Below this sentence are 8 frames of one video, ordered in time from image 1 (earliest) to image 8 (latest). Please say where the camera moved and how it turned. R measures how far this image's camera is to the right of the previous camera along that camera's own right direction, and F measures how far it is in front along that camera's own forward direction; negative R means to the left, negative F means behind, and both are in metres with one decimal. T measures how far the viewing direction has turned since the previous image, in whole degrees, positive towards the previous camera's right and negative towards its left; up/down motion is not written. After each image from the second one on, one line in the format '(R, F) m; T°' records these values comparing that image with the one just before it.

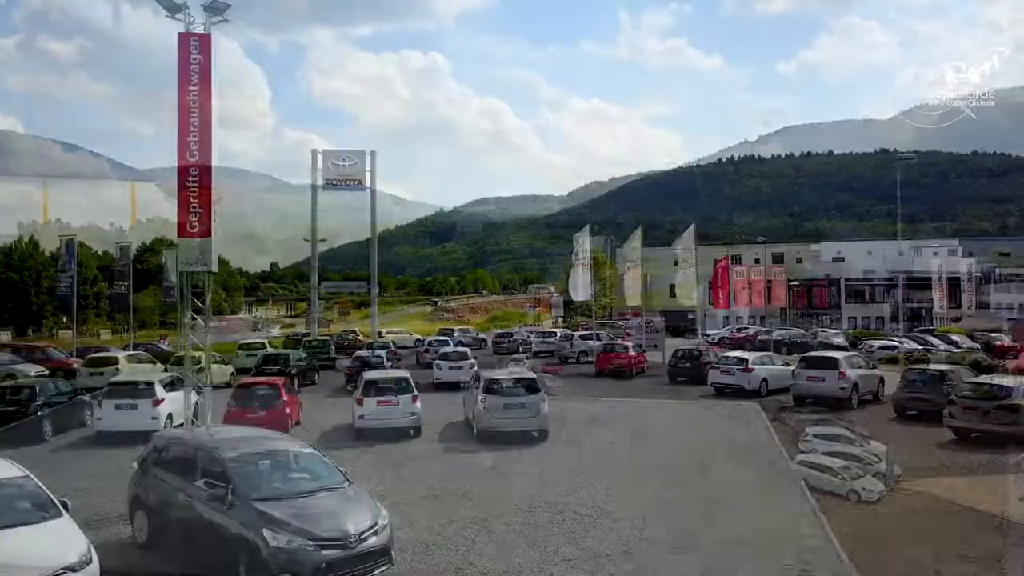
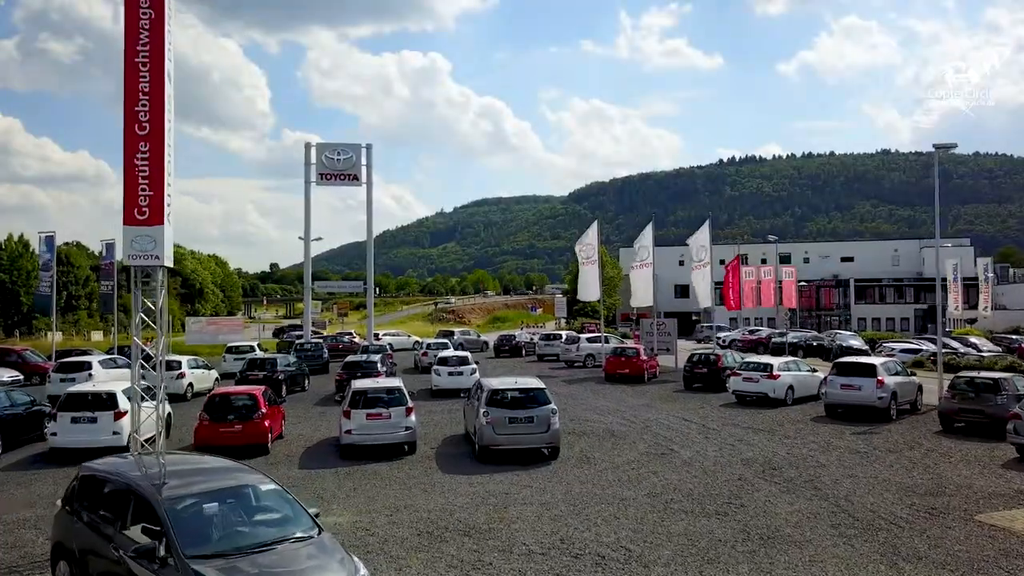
(-0.1, +2.1) m; 0°
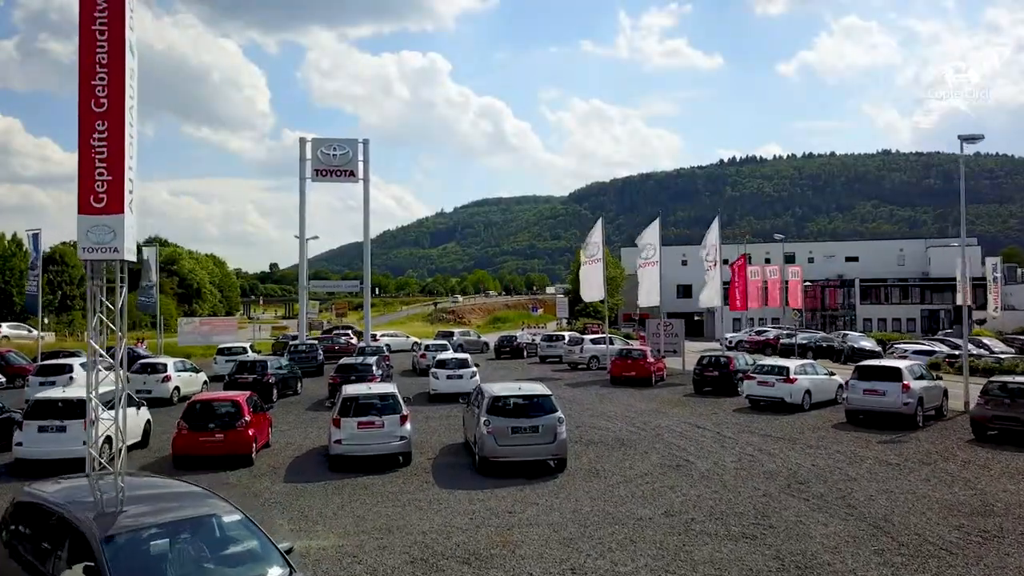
(0.0, +1.3) m; 0°
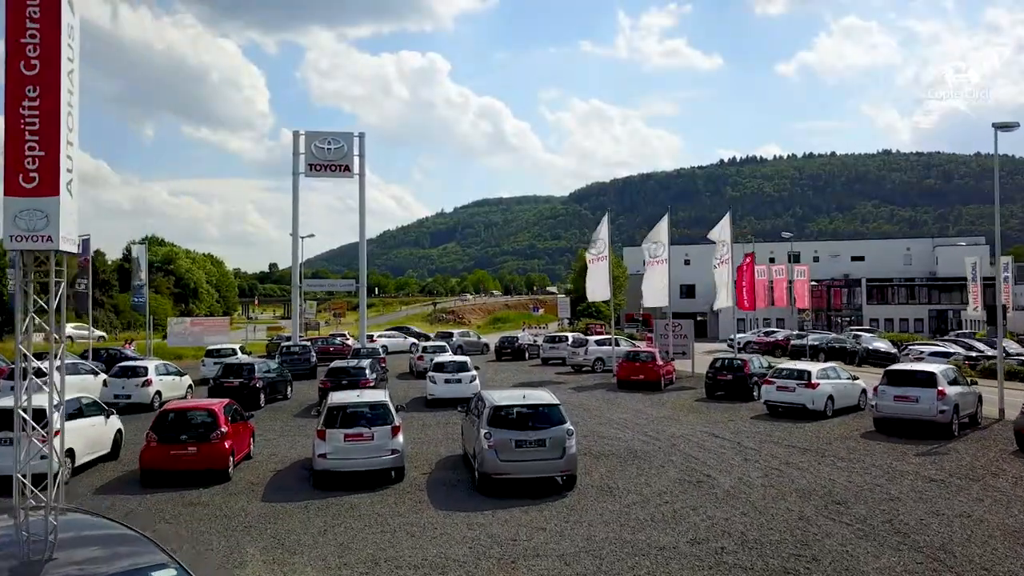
(0.0, +1.5) m; 0°
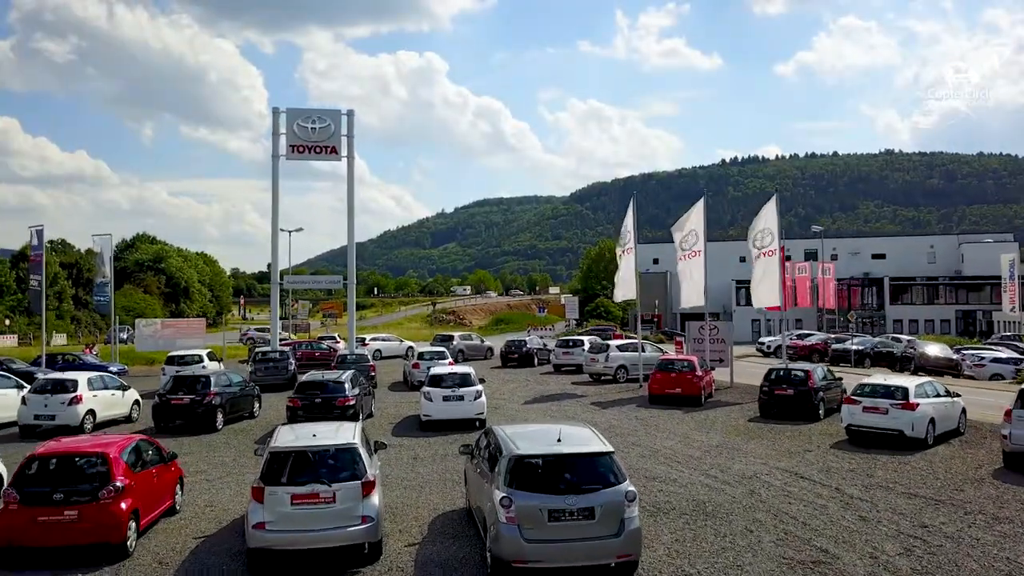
(-0.2, +4.7) m; 0°
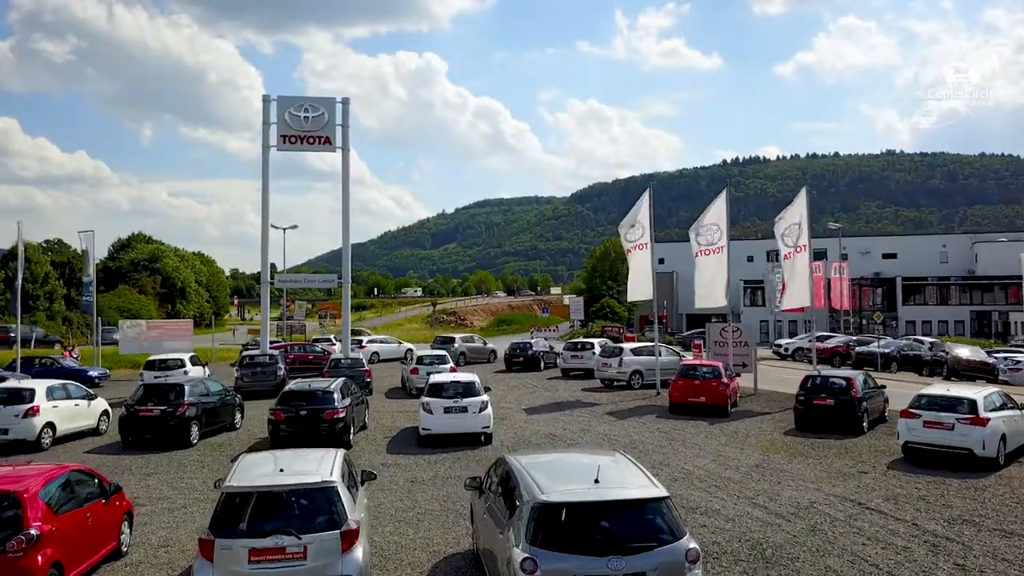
(-0.1, +2.2) m; 0°
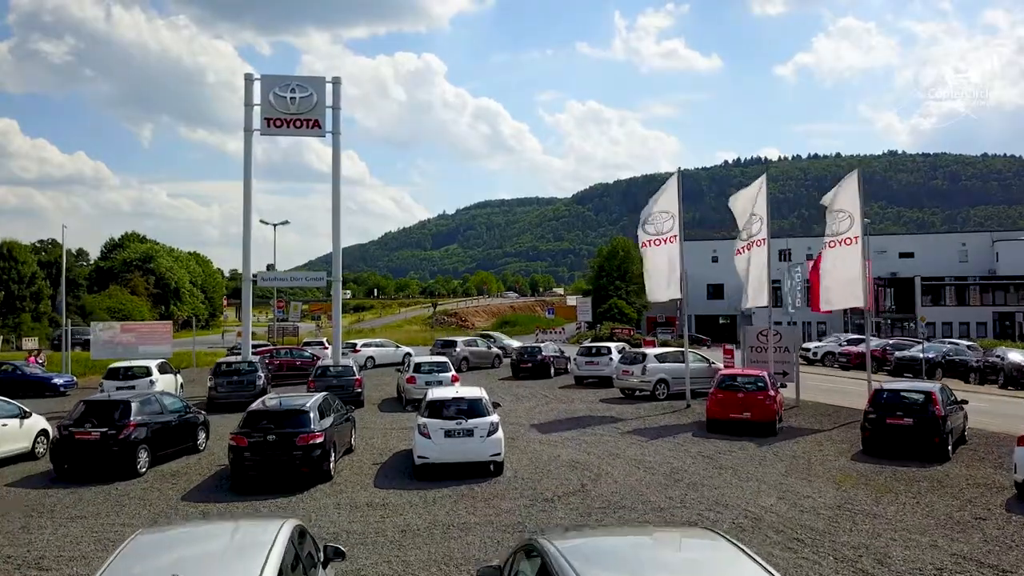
(-0.2, +3.2) m; 0°
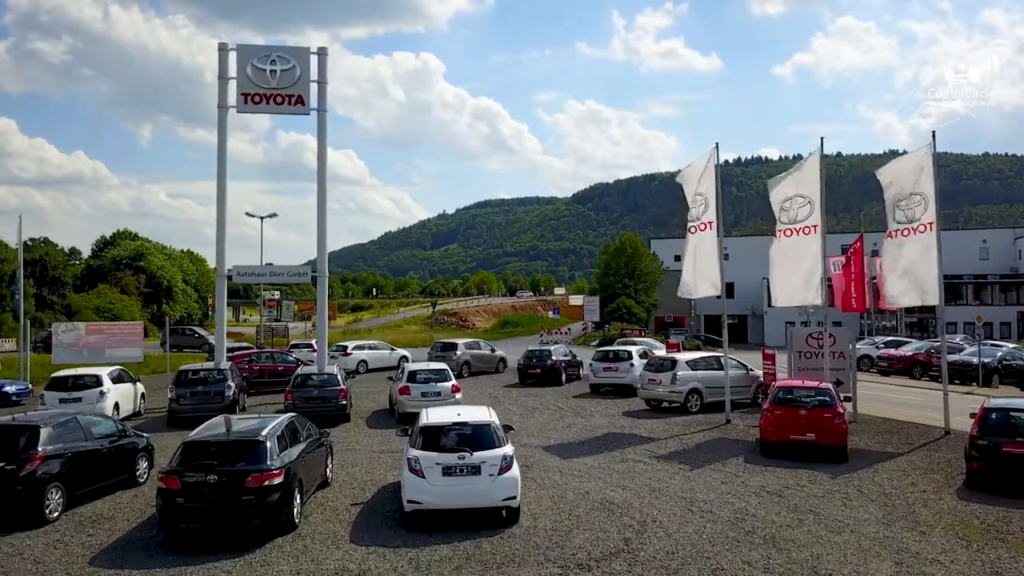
(-0.2, +3.4) m; 0°
